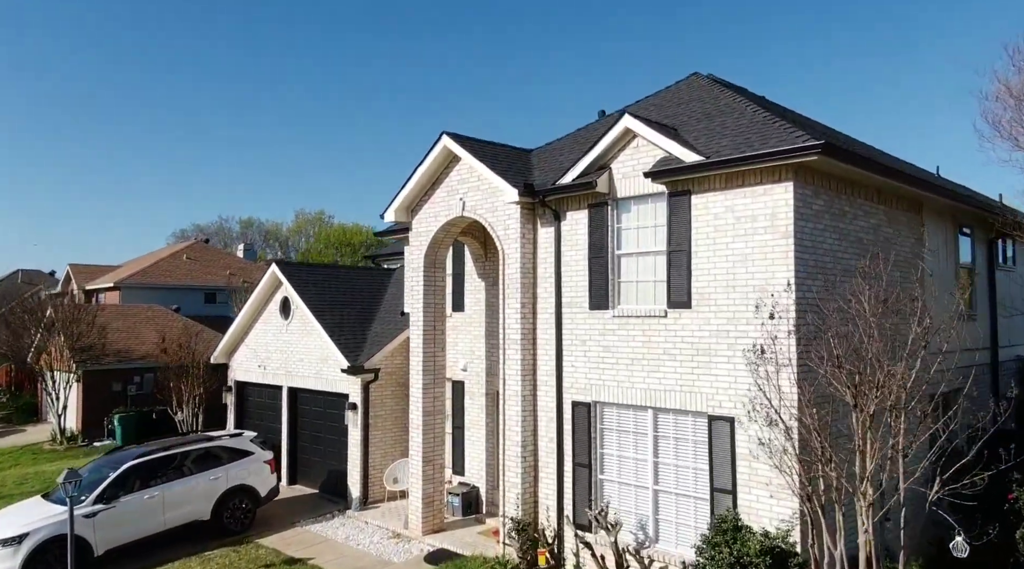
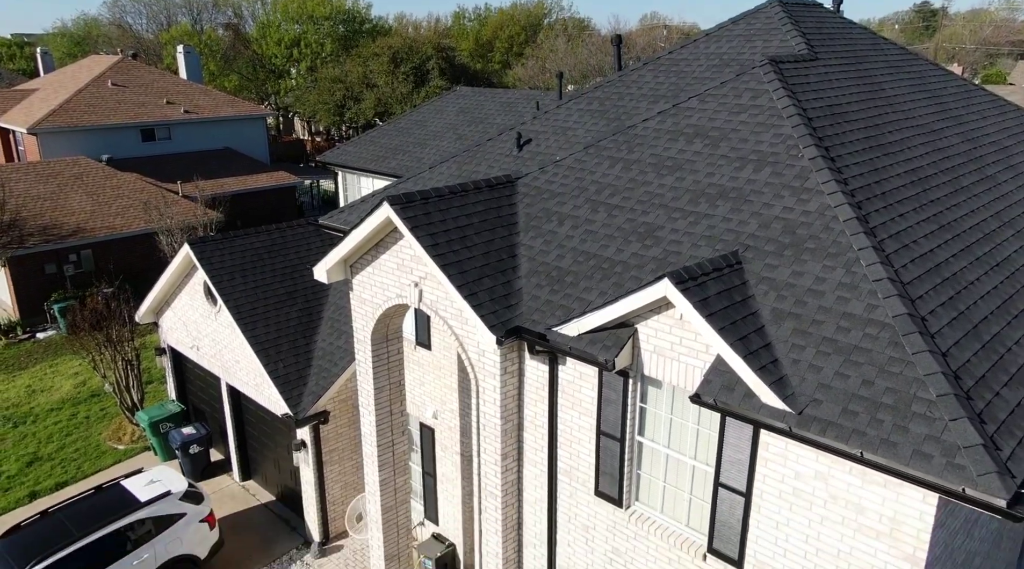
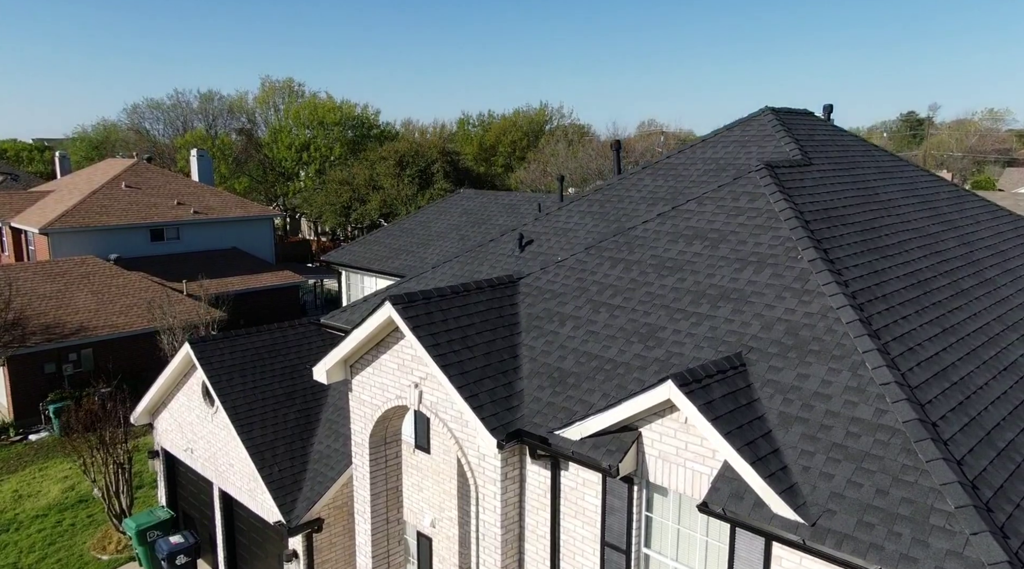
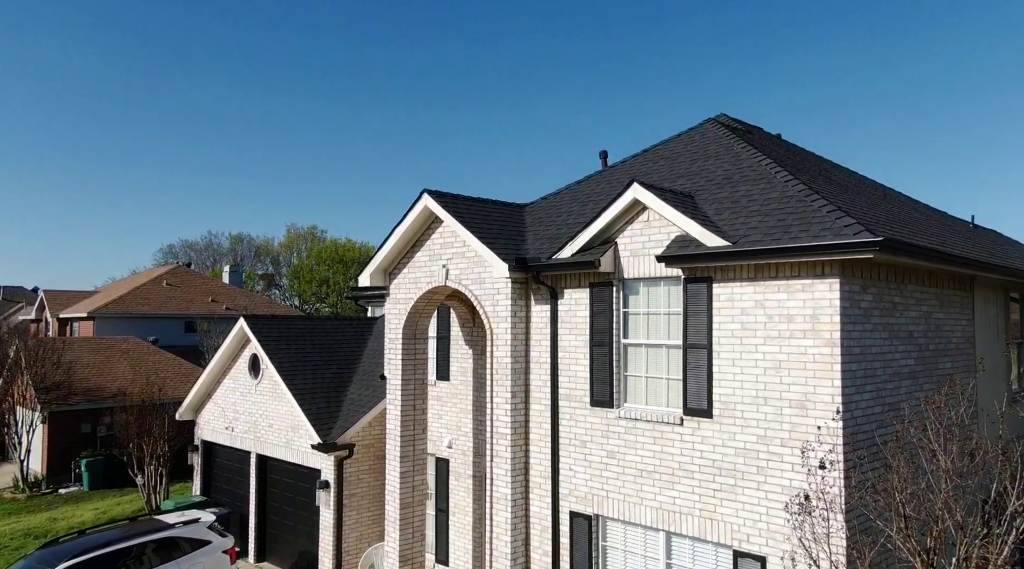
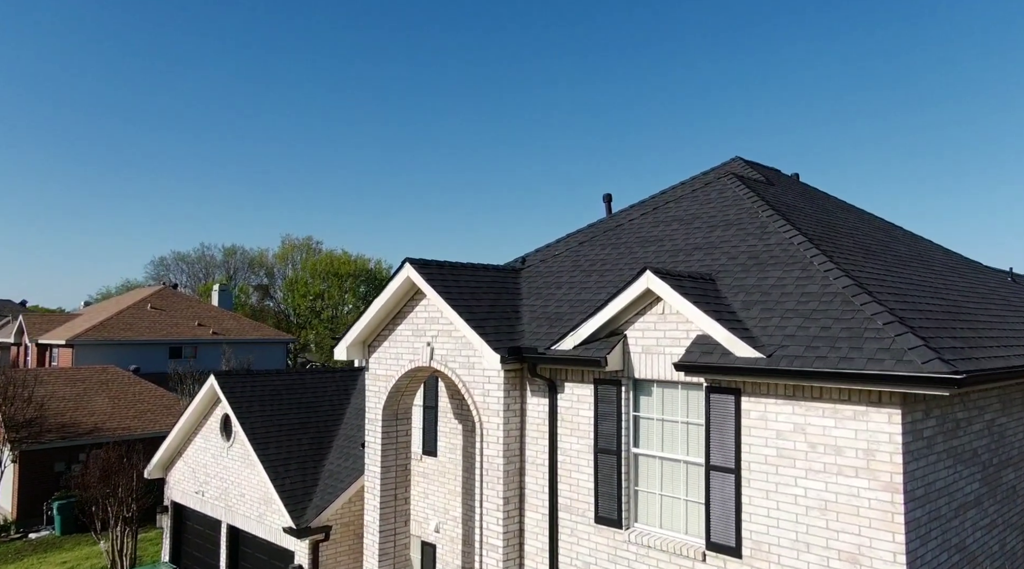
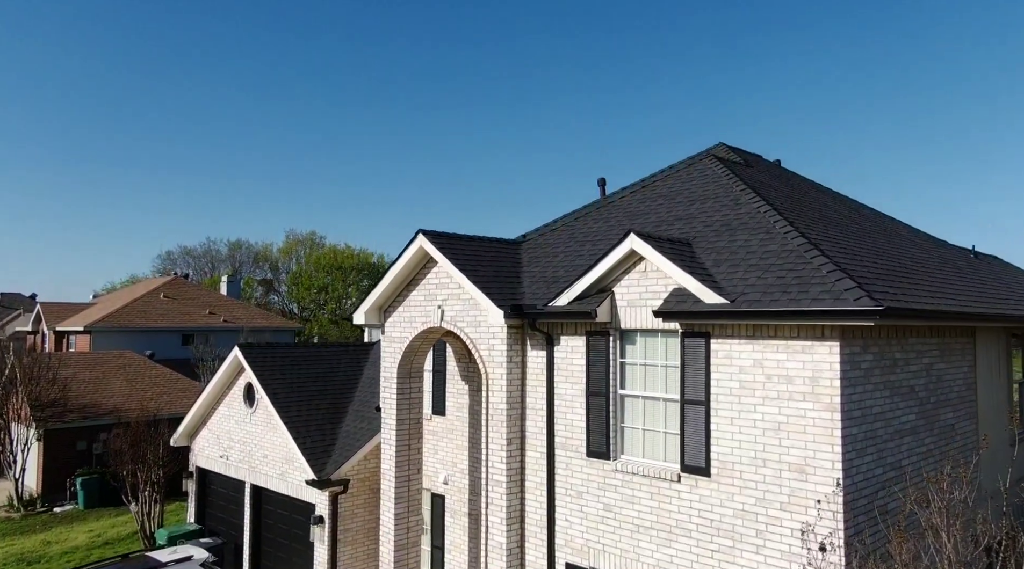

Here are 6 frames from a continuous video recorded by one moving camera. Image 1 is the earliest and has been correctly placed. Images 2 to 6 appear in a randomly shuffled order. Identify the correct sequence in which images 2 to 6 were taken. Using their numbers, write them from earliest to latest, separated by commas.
4, 6, 5, 3, 2
